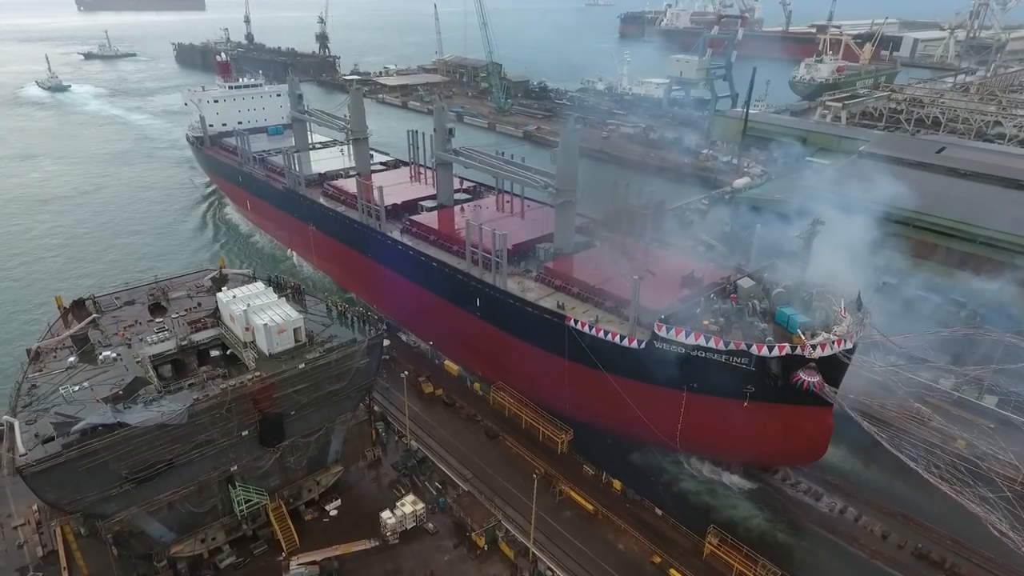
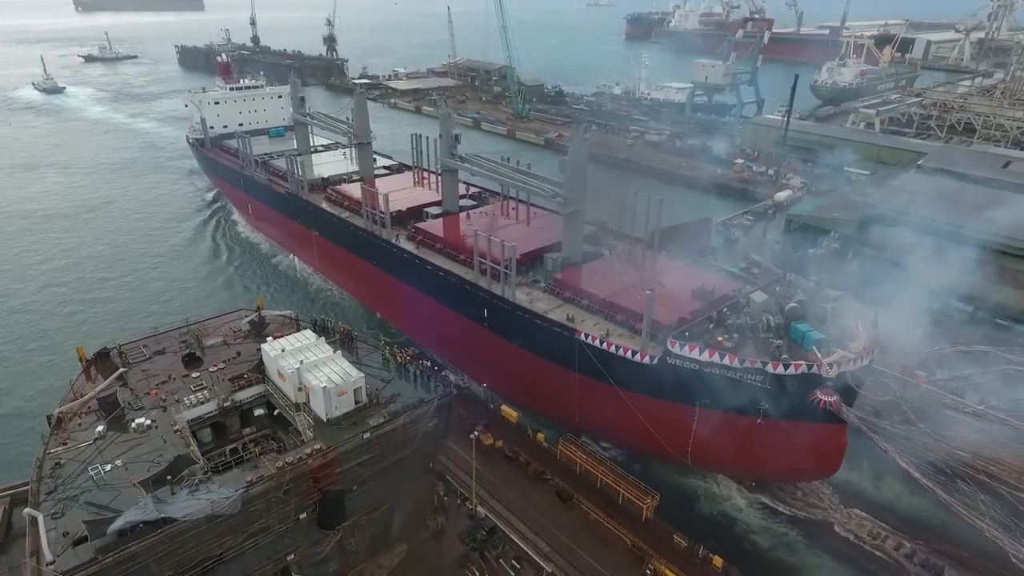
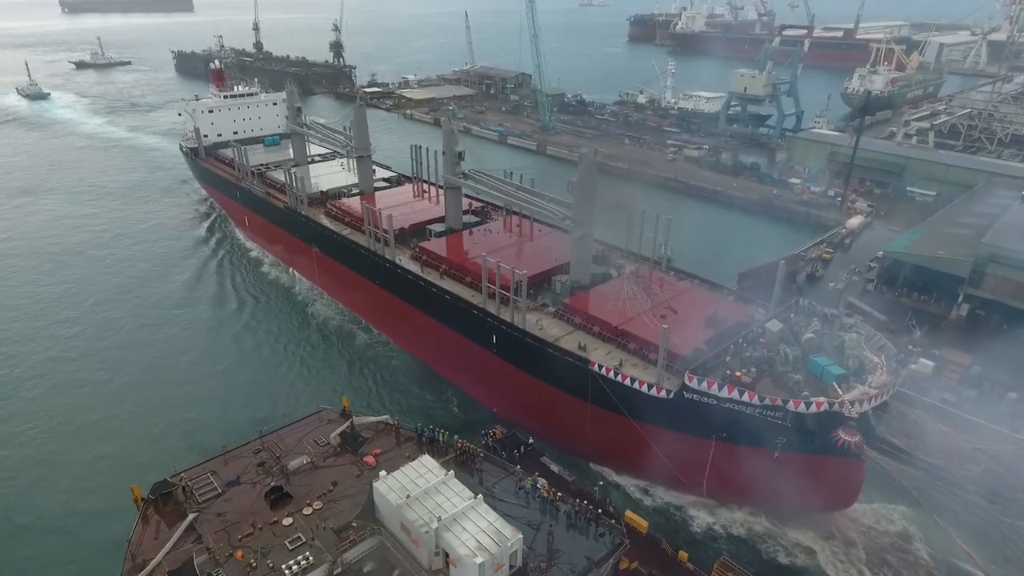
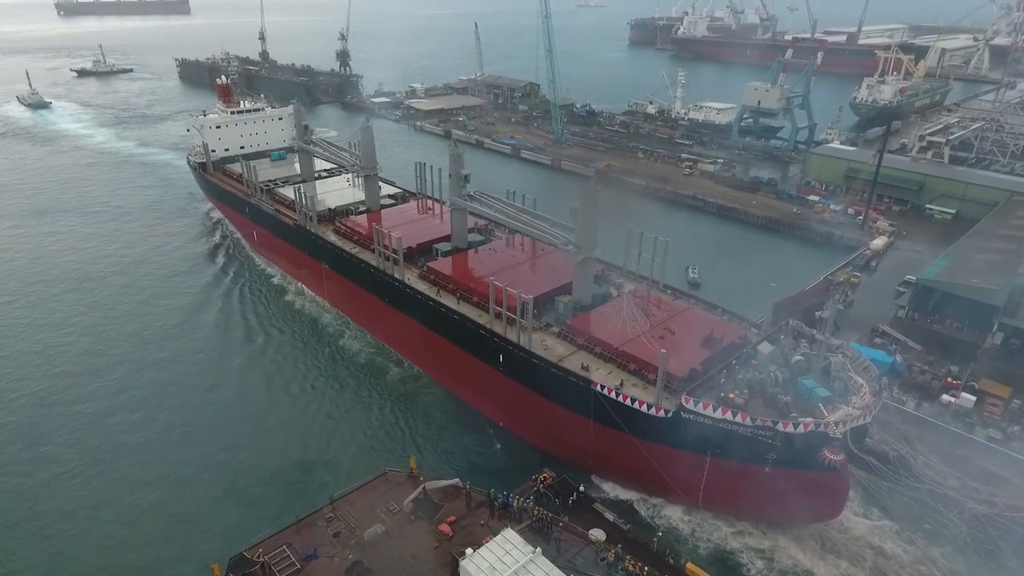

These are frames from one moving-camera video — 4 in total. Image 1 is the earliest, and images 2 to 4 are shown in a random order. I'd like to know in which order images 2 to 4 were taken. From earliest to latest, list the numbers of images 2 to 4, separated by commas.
2, 3, 4
